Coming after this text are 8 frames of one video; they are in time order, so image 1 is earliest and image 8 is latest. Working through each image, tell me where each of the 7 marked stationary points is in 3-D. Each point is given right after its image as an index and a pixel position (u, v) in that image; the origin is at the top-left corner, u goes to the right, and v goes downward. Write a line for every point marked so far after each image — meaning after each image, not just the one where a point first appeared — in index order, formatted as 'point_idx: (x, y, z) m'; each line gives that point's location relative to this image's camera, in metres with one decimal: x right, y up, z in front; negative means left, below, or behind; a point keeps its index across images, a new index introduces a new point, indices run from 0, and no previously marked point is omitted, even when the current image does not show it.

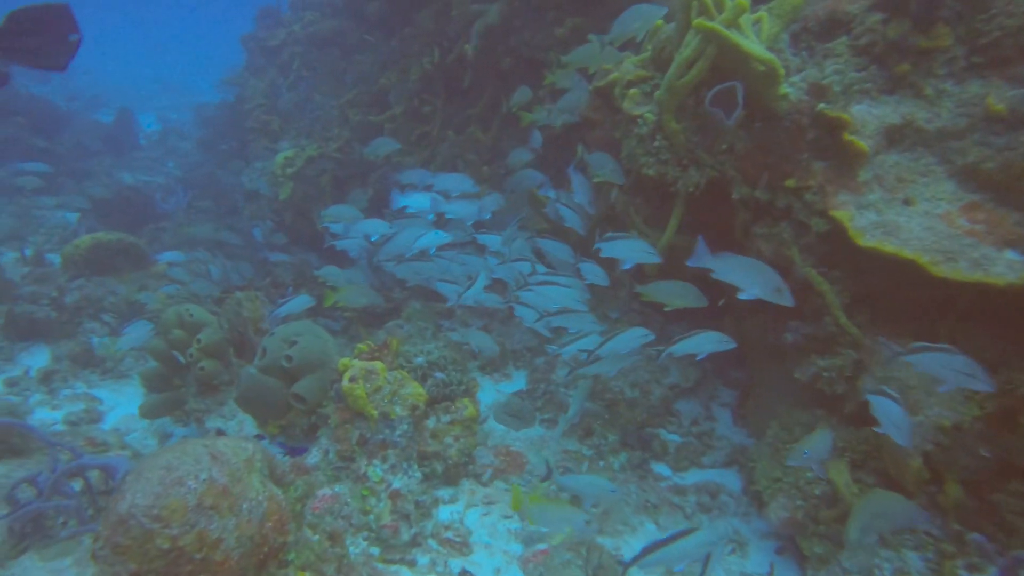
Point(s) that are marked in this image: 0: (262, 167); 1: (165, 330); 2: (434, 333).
0: (-4.3, +2.1, +12.3) m
1: (-2.9, -0.4, +6.0) m
2: (-0.7, -0.4, +6.7) m
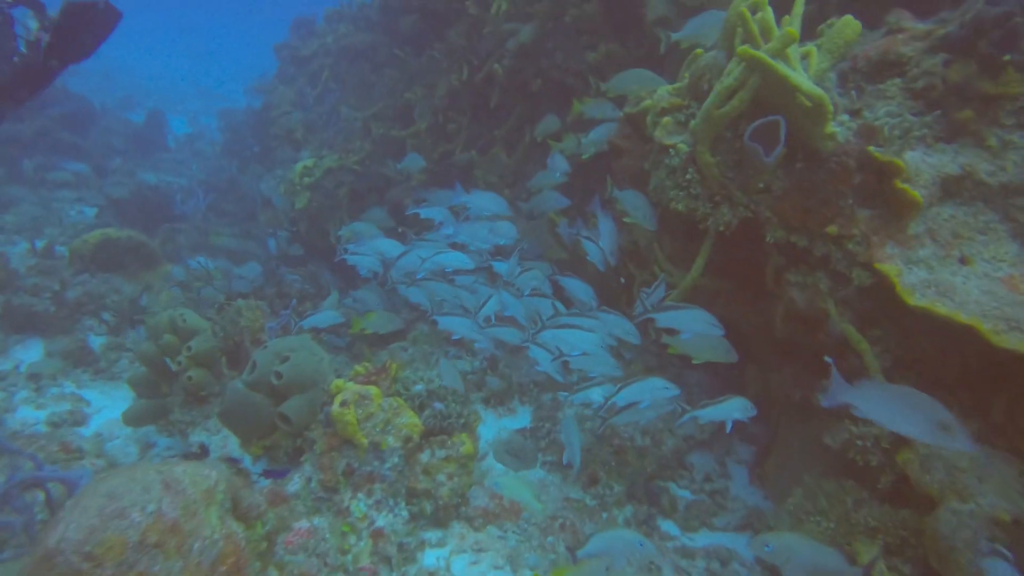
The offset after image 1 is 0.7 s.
0: (-3.9, +1.9, +12.2) m
1: (-2.9, -0.4, +5.7) m
2: (-0.6, -0.6, +6.4) m
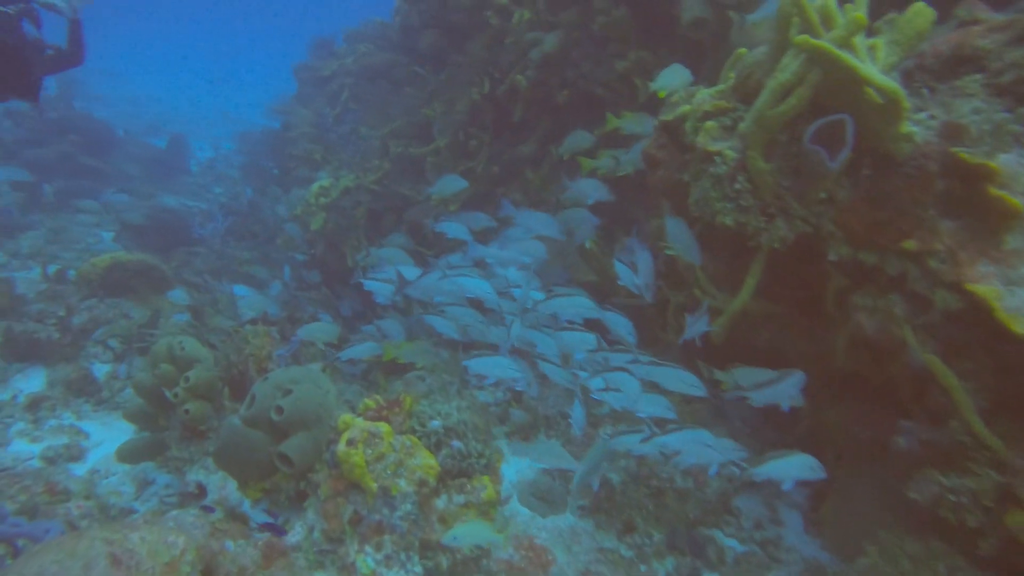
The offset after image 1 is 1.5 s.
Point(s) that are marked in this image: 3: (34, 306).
0: (-3.5, +1.5, +11.9) m
1: (-2.7, -0.6, +5.3) m
2: (-0.4, -0.8, +5.9) m
3: (-5.8, -0.2, +8.7) m
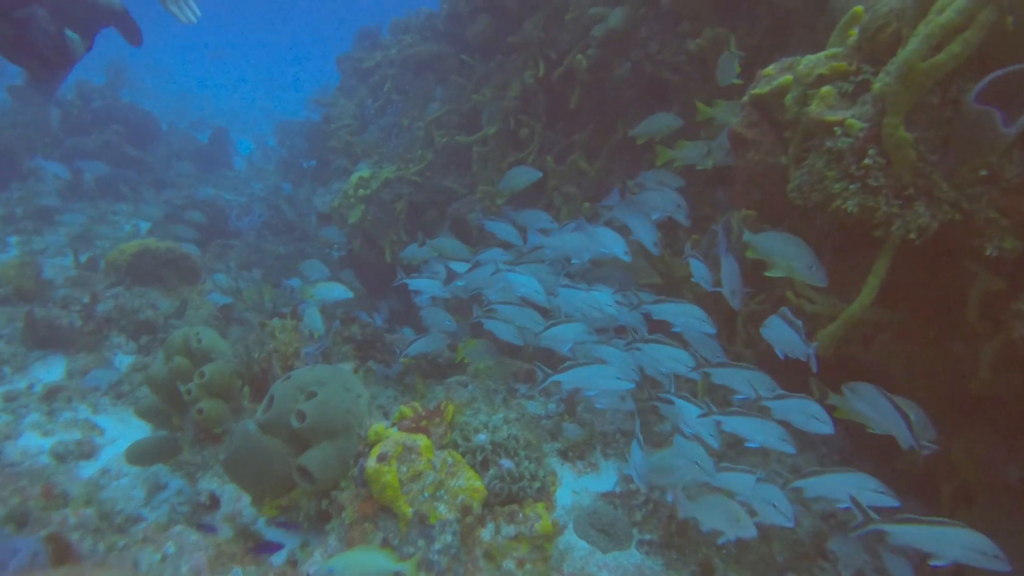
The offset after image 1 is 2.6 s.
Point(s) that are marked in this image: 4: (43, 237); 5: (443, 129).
0: (-2.8, +1.6, +11.4) m
1: (-2.3, -0.5, +4.8) m
2: (0.0, -0.8, +5.3) m
3: (-5.3, 0.0, +8.3) m
4: (-7.7, +0.8, +11.7) m
5: (-0.9, +2.1, +9.5) m
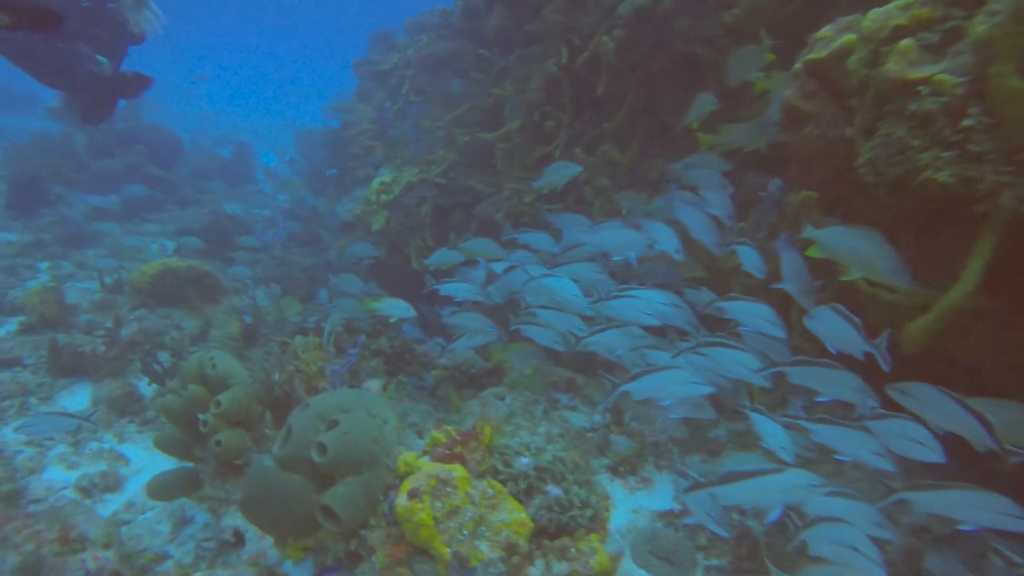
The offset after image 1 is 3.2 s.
0: (-2.4, +1.4, +11.1) m
1: (-2.1, -0.6, +4.5) m
2: (+0.2, -0.8, +4.9) m
3: (-4.9, -0.3, +8.1) m
4: (-7.2, +0.4, +11.6) m
5: (-0.6, +2.1, +9.1) m
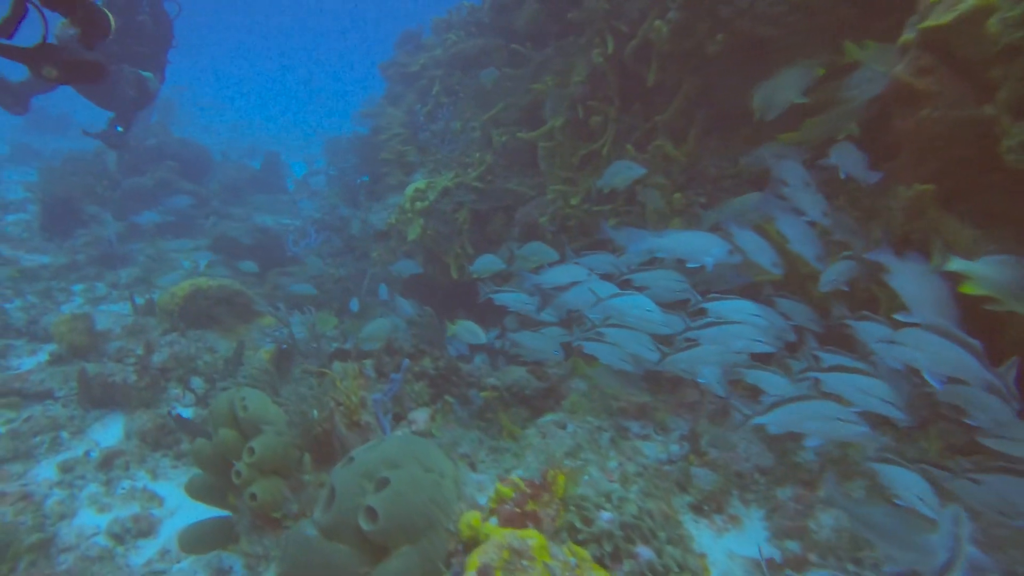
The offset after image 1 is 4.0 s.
0: (-1.8, +1.3, +10.7) m
1: (-1.7, -0.8, +4.1) m
2: (+0.6, -0.9, +4.3) m
3: (-4.4, -0.6, +7.8) m
4: (-6.5, +0.1, +11.4) m
5: (-0.1, +1.9, +8.6) m
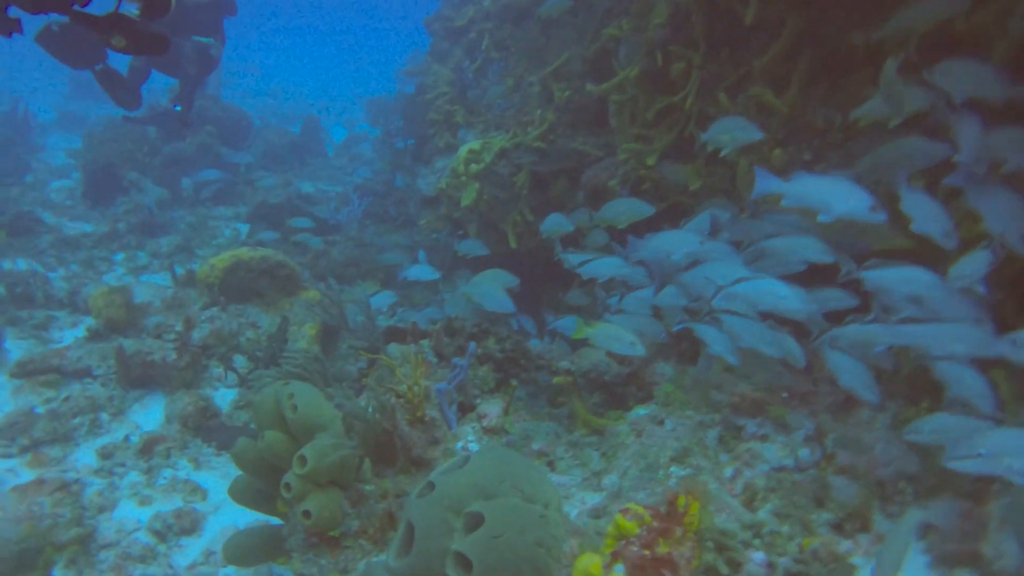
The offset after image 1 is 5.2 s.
0: (-1.0, +1.7, +10.0) m
1: (-1.2, -0.7, +3.5) m
2: (+1.1, -0.8, +3.6) m
3: (-3.7, -0.3, +7.4) m
4: (-5.7, +0.5, +11.0) m
5: (+0.6, +2.3, +7.8) m
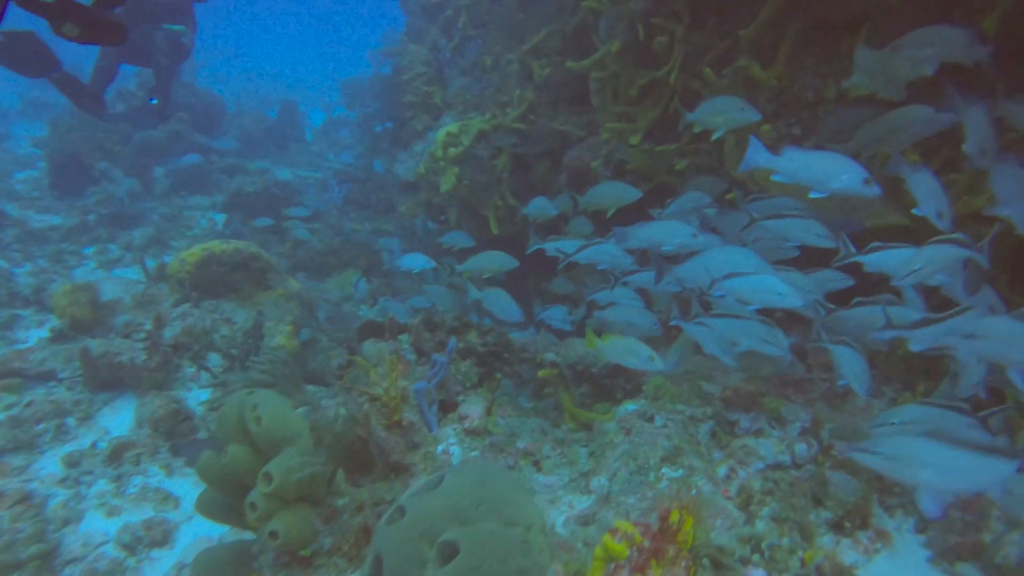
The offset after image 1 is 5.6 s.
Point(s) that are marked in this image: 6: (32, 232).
0: (-1.2, +1.9, +9.7) m
1: (-1.3, -0.7, +3.3) m
2: (+1.0, -0.7, +3.5) m
3: (-3.9, -0.3, +7.1) m
4: (-5.9, +0.6, +10.7) m
5: (+0.3, +2.4, +7.5) m
6: (-7.2, +0.8, +10.7) m
